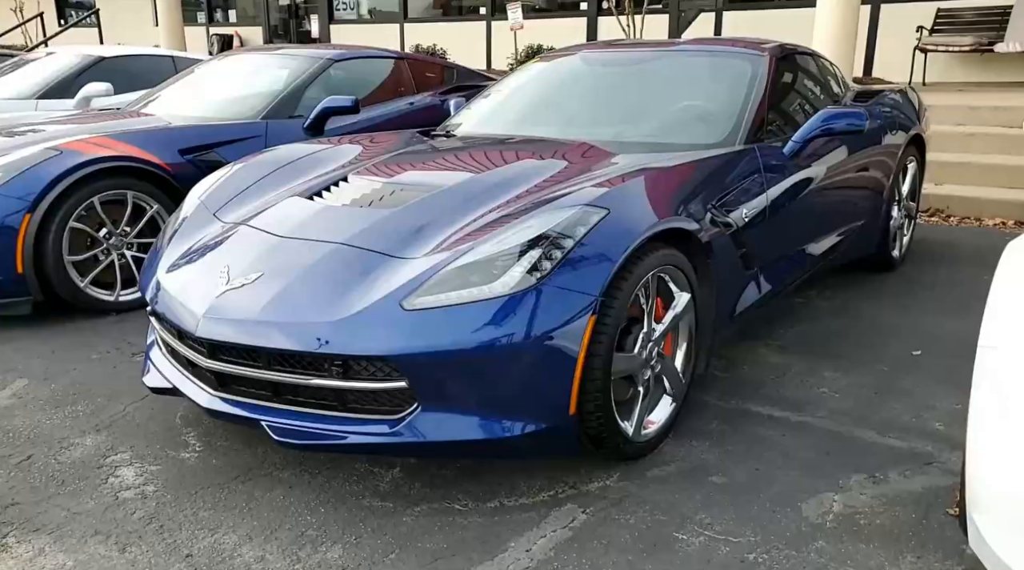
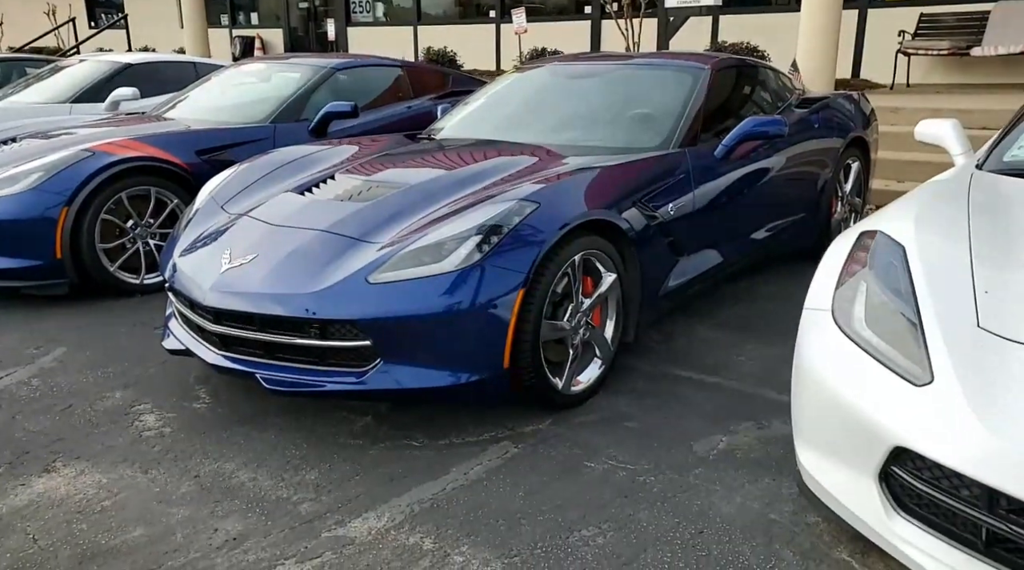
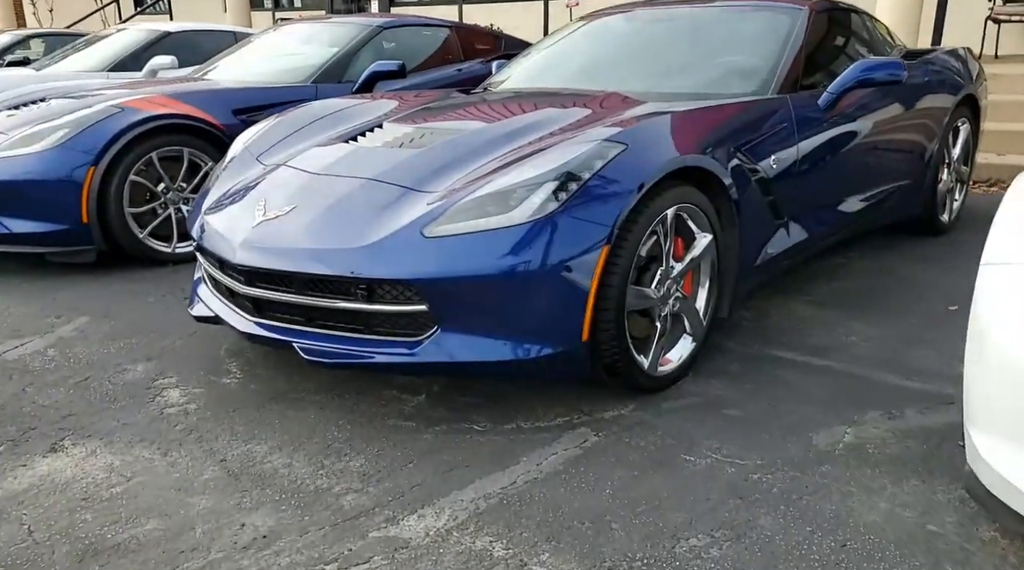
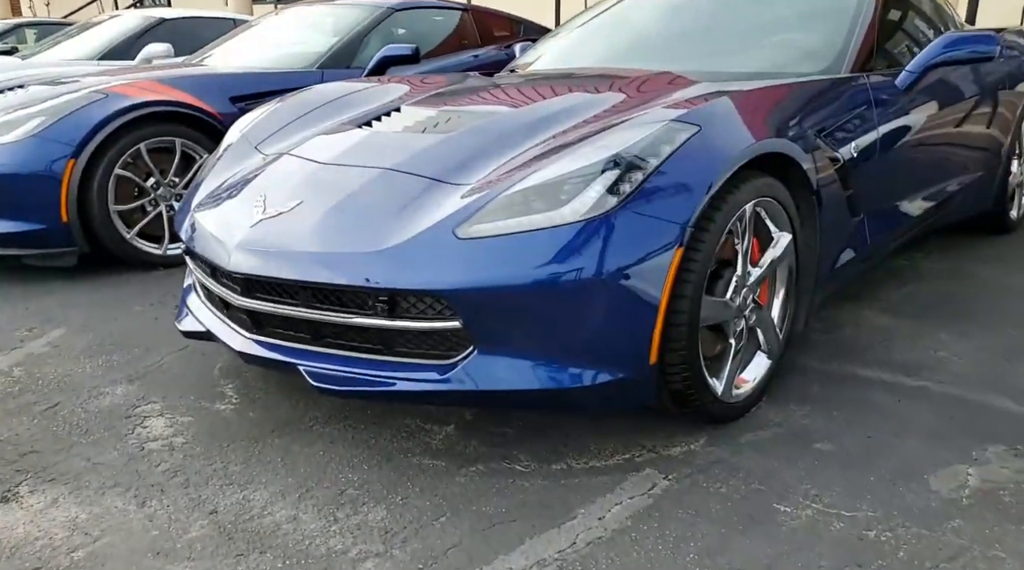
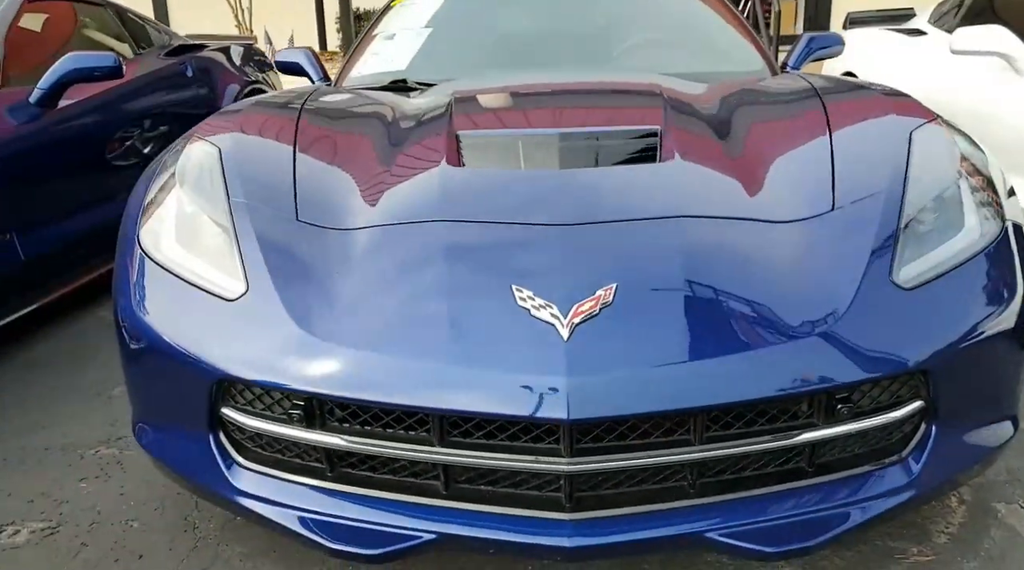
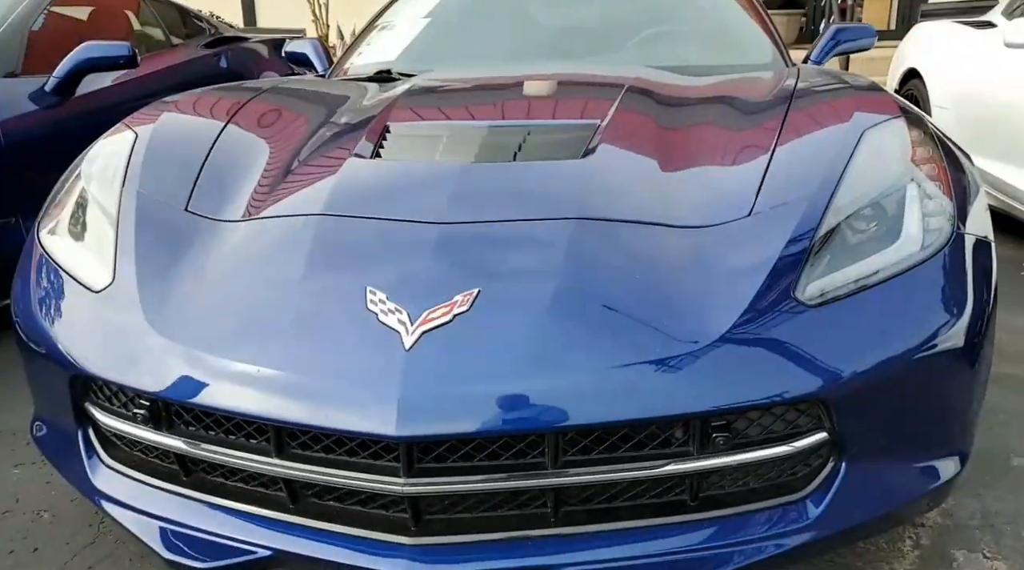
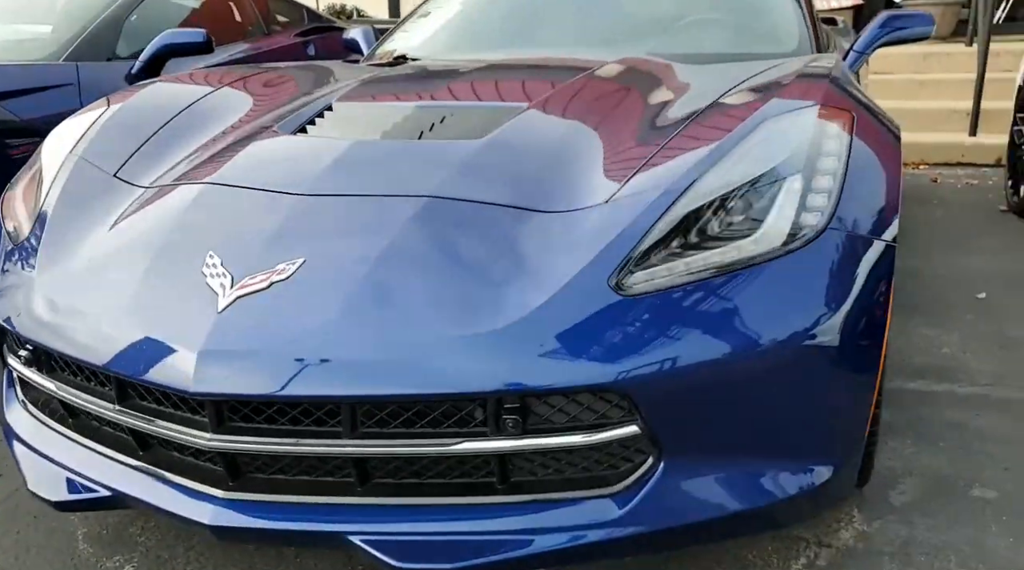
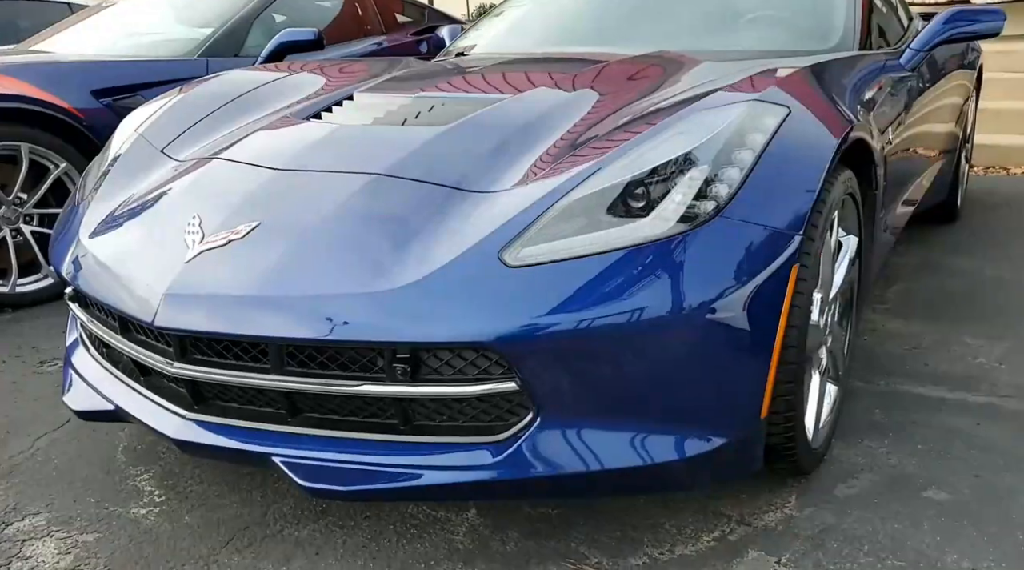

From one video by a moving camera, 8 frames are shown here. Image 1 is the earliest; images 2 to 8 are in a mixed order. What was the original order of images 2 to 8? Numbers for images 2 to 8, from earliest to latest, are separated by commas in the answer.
2, 3, 4, 8, 7, 6, 5
